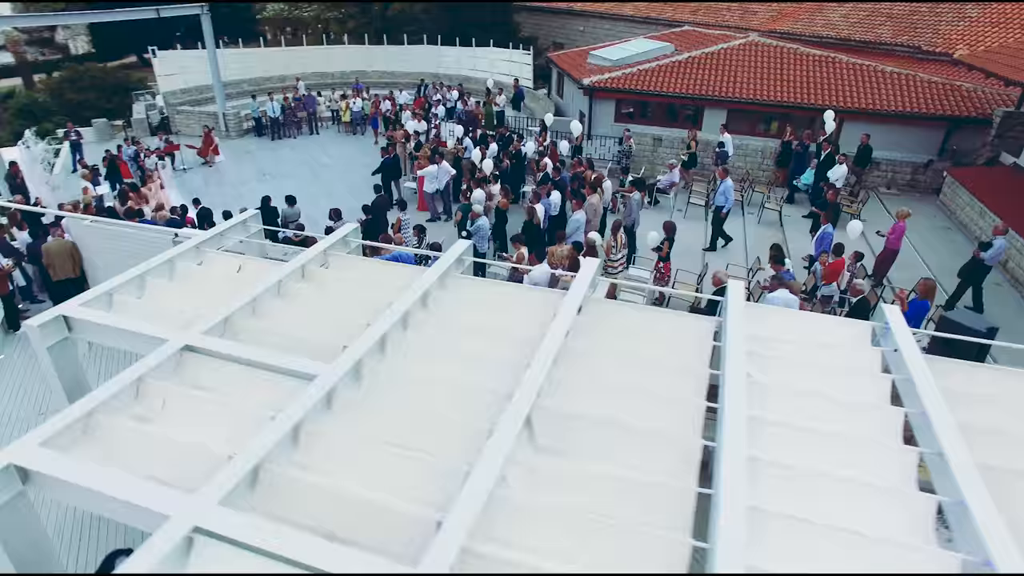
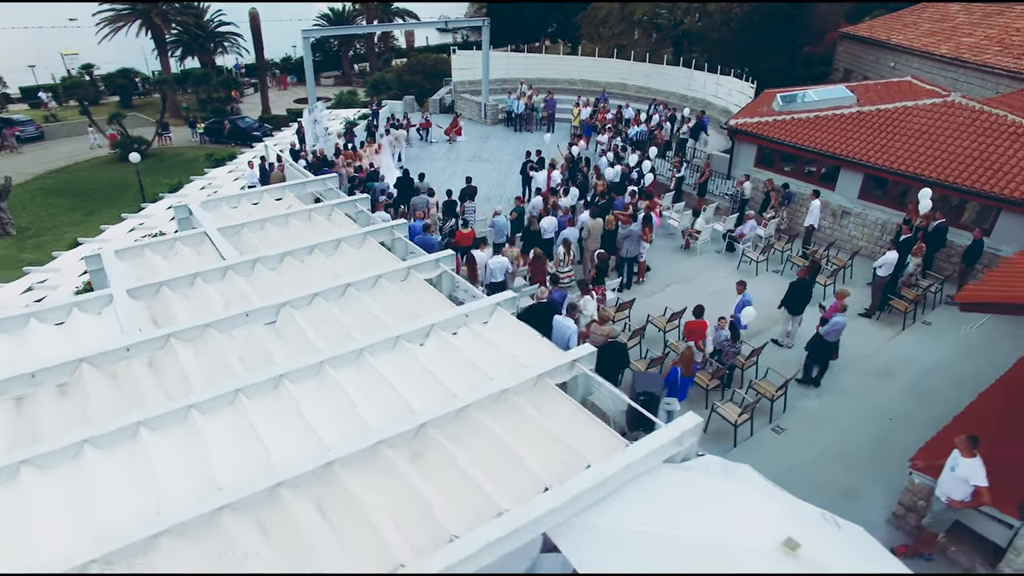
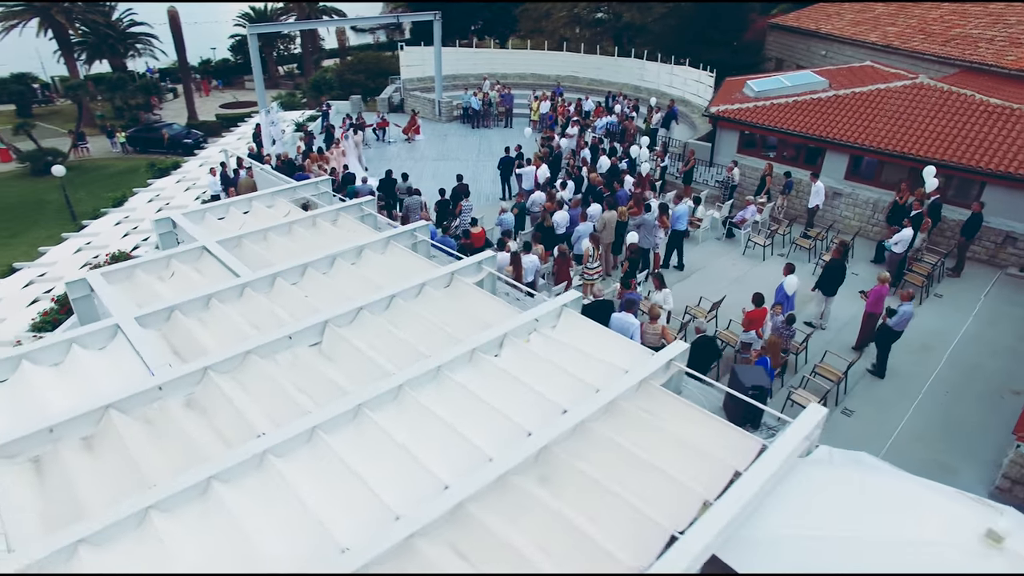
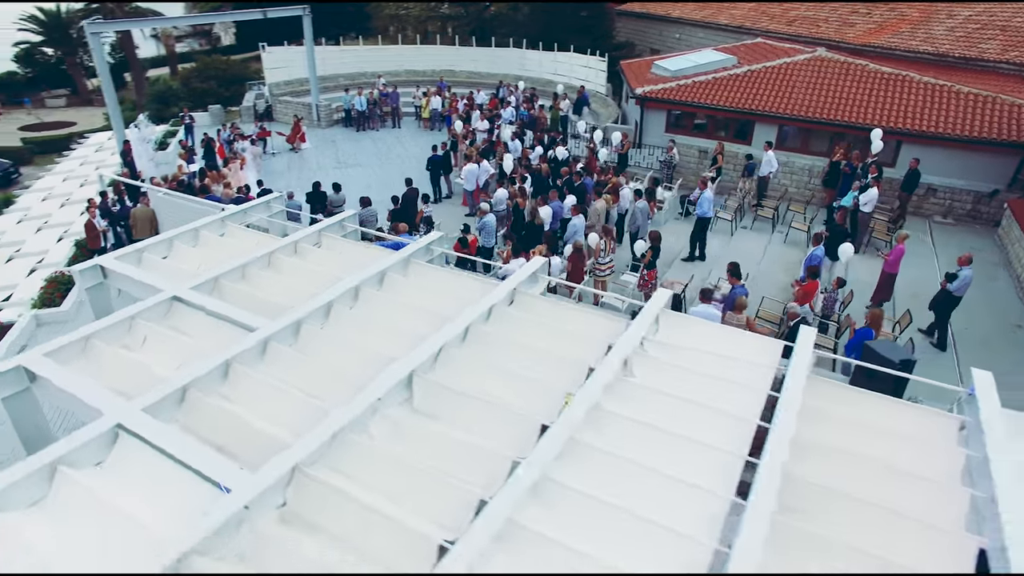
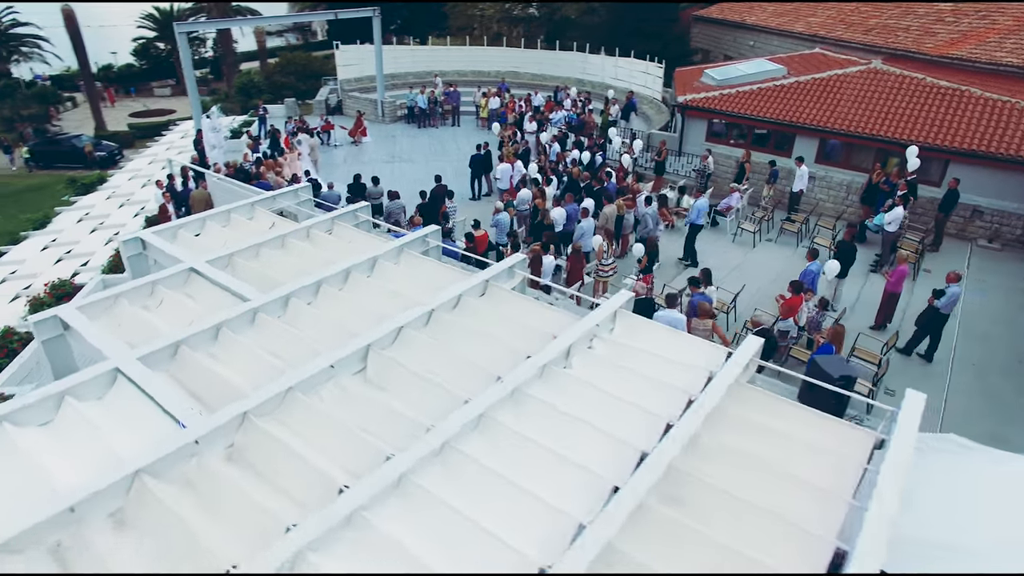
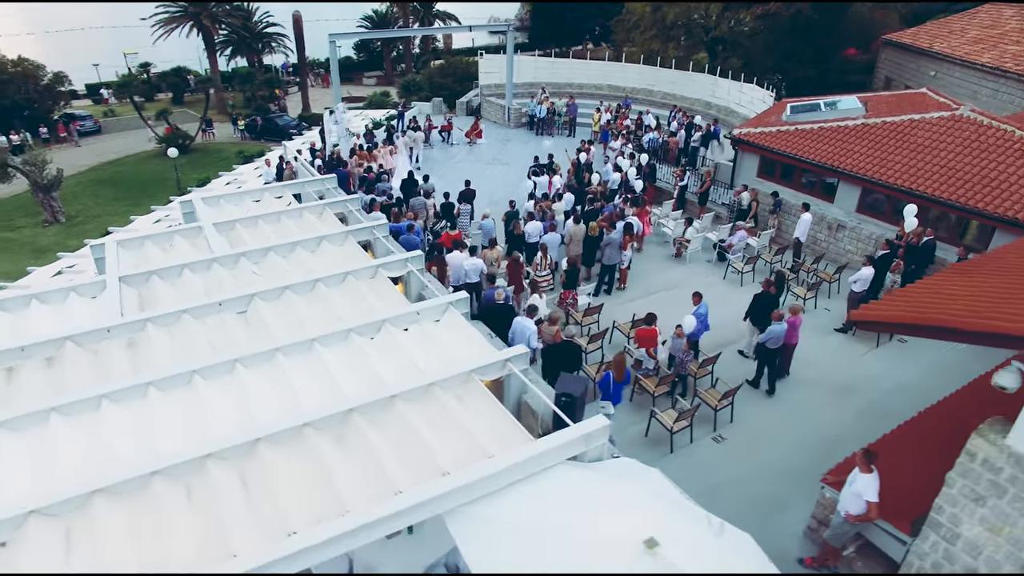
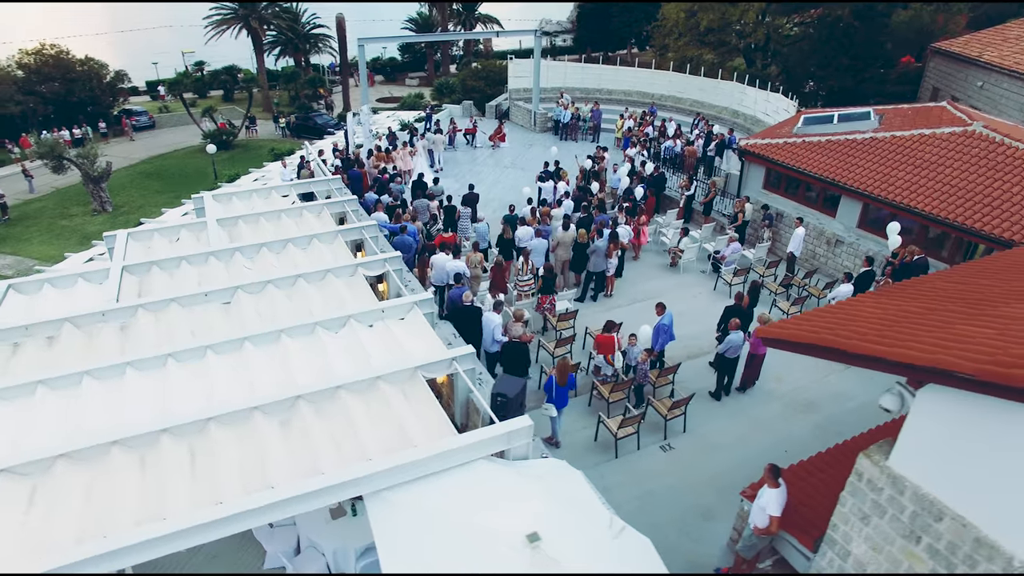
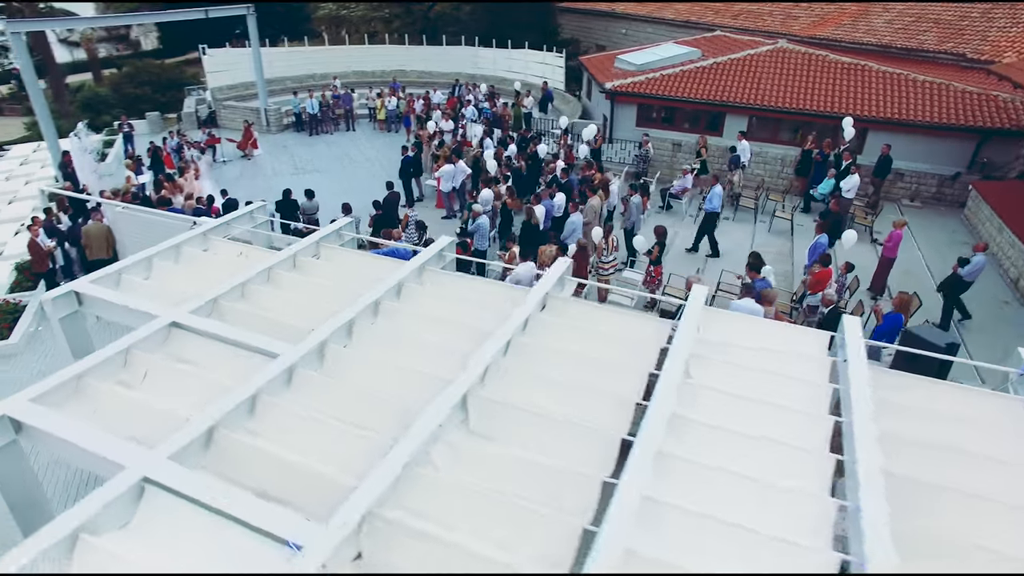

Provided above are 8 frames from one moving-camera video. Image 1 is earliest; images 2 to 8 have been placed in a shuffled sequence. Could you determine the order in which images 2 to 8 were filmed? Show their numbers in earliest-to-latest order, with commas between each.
8, 4, 5, 3, 2, 6, 7
